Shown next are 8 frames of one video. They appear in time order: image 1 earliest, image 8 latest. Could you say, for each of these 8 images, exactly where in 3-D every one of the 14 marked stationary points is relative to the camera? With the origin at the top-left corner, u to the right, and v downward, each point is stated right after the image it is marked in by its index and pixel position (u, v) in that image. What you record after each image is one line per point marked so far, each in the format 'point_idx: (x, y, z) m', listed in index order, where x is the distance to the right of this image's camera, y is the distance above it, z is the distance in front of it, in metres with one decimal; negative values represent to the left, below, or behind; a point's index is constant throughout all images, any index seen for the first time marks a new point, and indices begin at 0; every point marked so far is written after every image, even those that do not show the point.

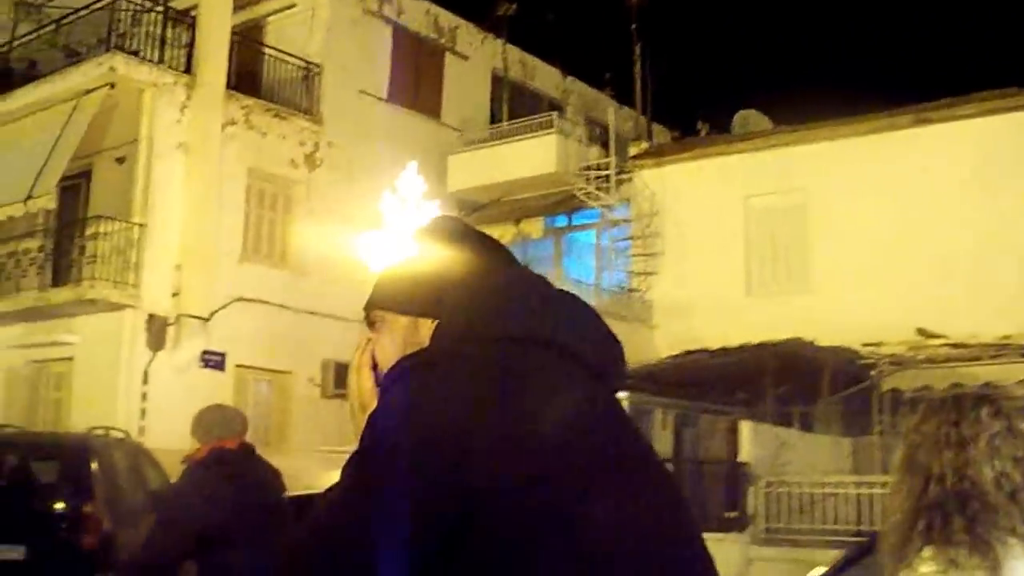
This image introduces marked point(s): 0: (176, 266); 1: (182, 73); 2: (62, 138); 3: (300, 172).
0: (-5.2, +0.3, +18.0) m
1: (-5.3, +3.4, +18.4) m
2: (-7.0, +2.3, +17.9) m
3: (-3.6, +2.0, +19.8) m
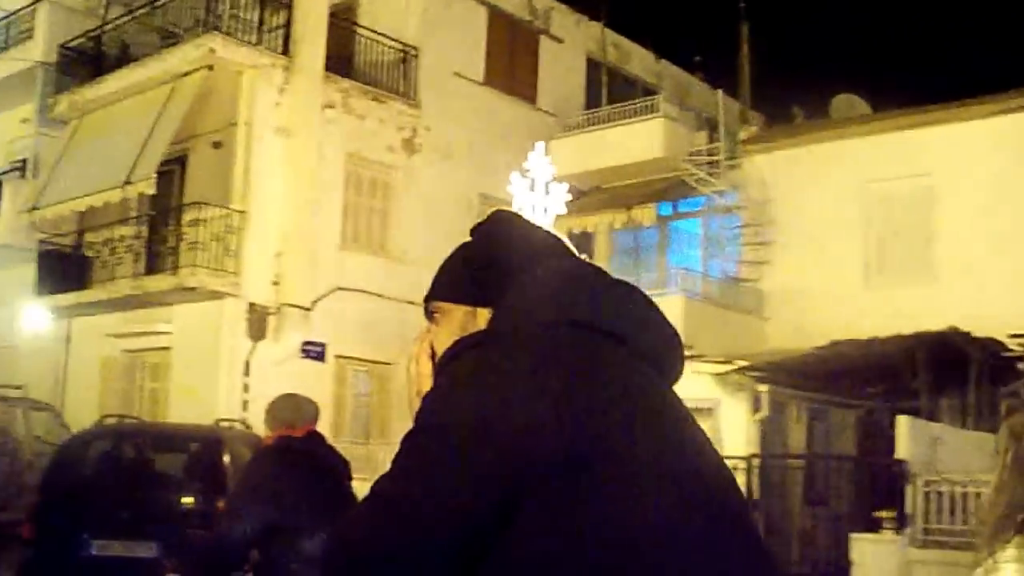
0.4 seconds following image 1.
0: (-3.5, +0.5, +17.4) m
1: (-3.6, +3.6, +17.8) m
2: (-5.3, +2.5, +17.4) m
3: (-1.9, +2.1, +19.2) m
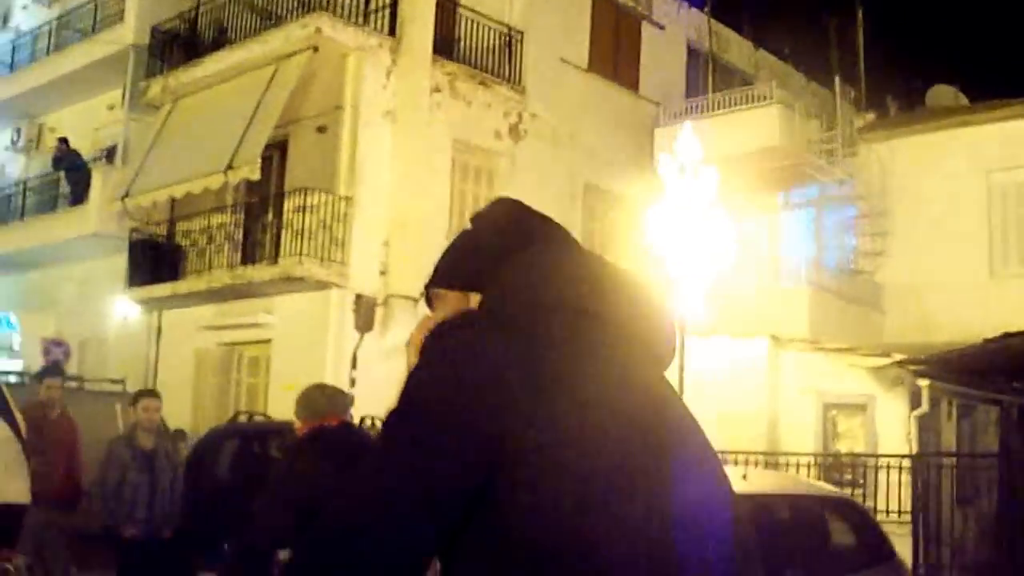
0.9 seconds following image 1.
0: (-1.8, +0.7, +16.7) m
1: (-1.8, +3.7, +17.1) m
2: (-3.6, +2.6, +16.7) m
3: (-0.1, +2.3, +18.4) m
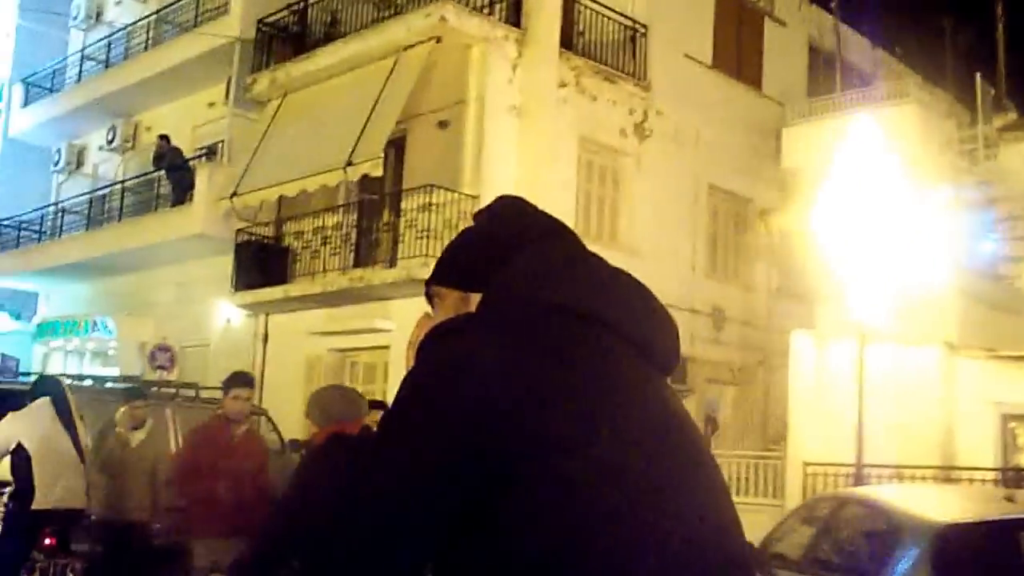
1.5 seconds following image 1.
0: (0.0, +0.6, +15.8) m
1: (0.0, +3.6, +16.2) m
2: (-1.8, +2.6, +15.9) m
3: (+1.8, +2.2, +17.5) m
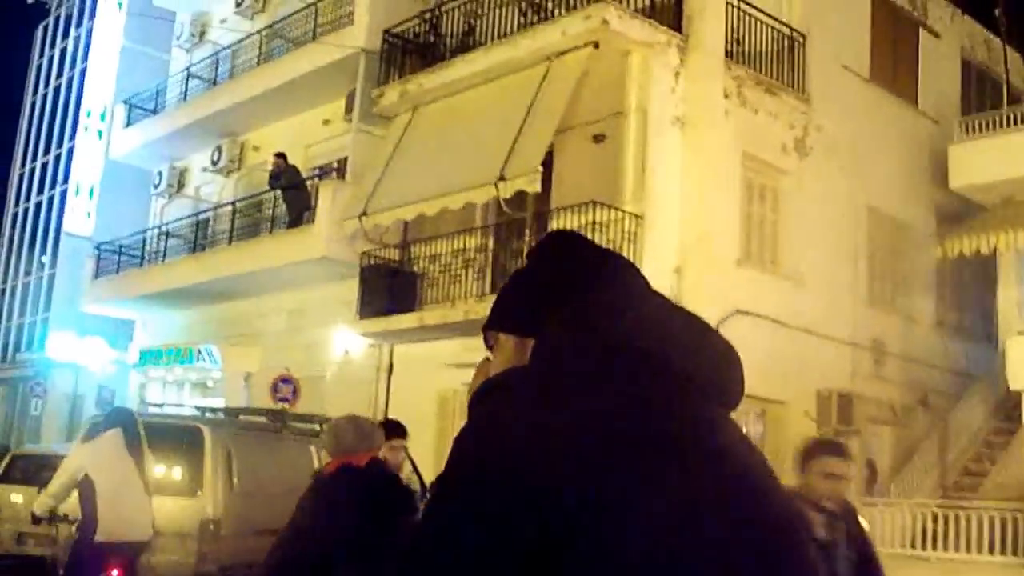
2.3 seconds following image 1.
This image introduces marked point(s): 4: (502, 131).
0: (+2.0, +0.3, +14.4) m
1: (+2.1, +3.3, +14.9) m
2: (+0.3, +2.2, +14.6) m
3: (+3.8, +1.8, +16.1) m
4: (-0.1, +2.0, +14.8) m
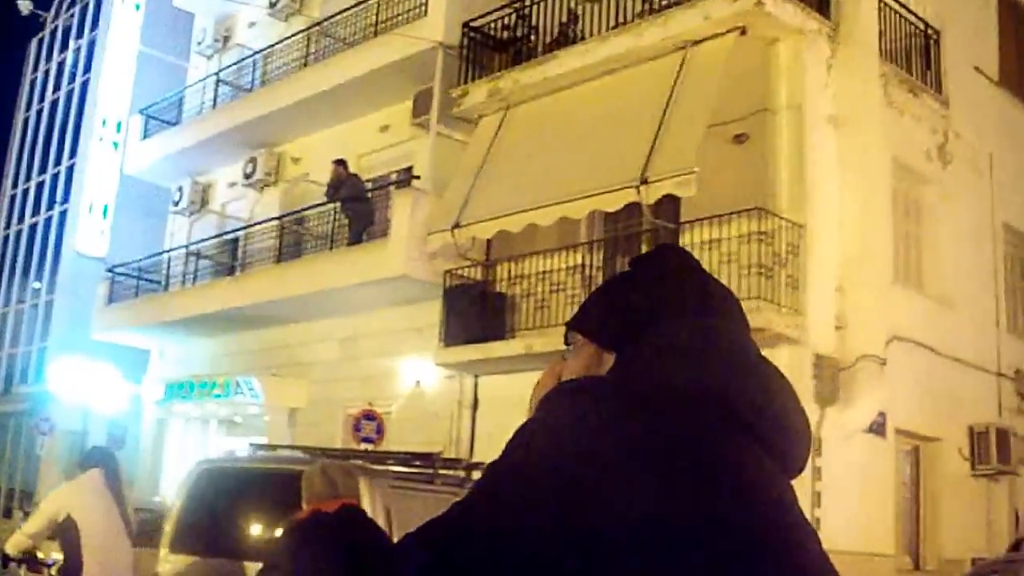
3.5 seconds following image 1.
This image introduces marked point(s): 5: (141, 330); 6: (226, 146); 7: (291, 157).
0: (+3.4, 0.0, +12.6) m
1: (+3.5, +3.0, +13.2) m
2: (+1.7, +2.0, +12.7) m
3: (+5.2, +1.5, +14.4) m
4: (+1.3, +1.8, +12.9) m
5: (-6.3, -0.7, +19.5) m
6: (-4.8, +2.4, +19.4) m
7: (-3.6, +2.1, +19.0) m
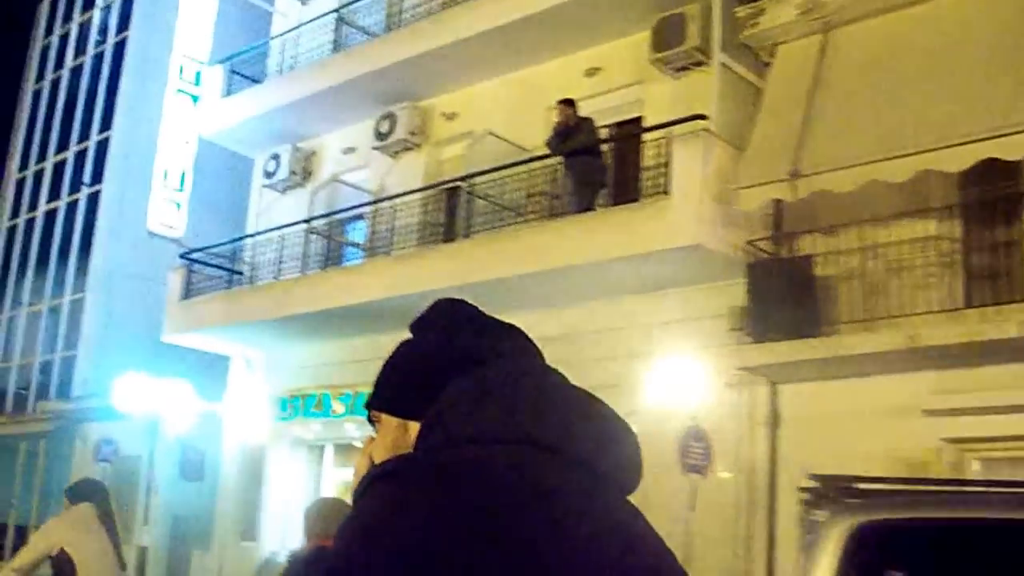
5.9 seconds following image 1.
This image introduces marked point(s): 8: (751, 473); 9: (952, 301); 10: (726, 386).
0: (+6.6, +0.3, +9.4) m
1: (+6.6, +3.3, +10.1) m
2: (+4.9, +2.3, +9.5) m
3: (+8.2, +1.6, +11.4) m
4: (+4.5, +2.0, +9.6) m
5: (-3.7, -0.6, +15.2) m
6: (-2.2, +2.5, +15.4) m
7: (-1.0, +2.2, +15.2) m
8: (+2.3, -1.8, +11.4) m
9: (+3.8, -0.1, +10.4) m
10: (+2.1, -1.0, +11.7) m
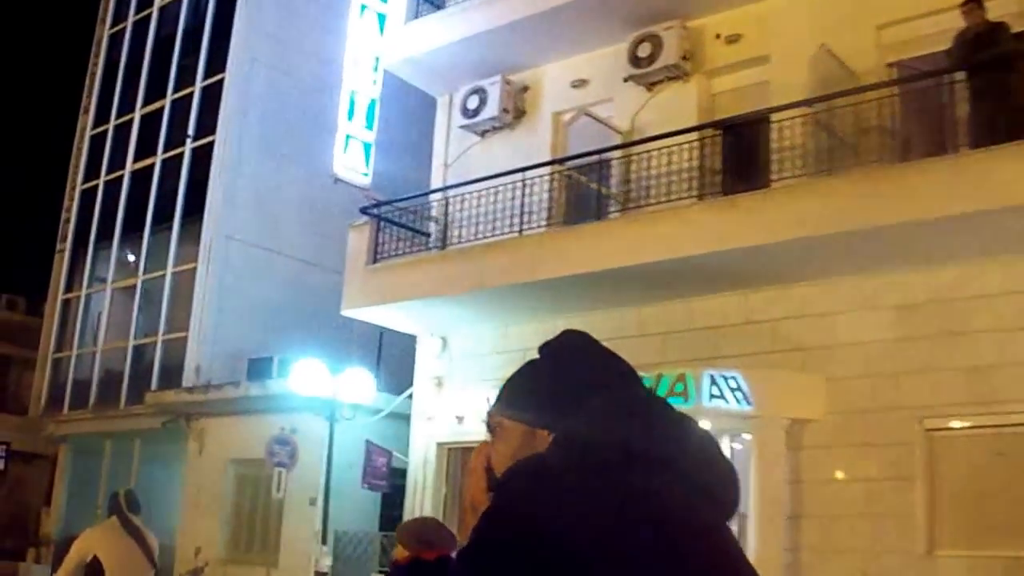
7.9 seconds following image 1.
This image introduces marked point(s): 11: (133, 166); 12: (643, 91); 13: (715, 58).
0: (+9.9, +0.6, +7.3) m
1: (+9.9, +3.6, +8.0) m
2: (+8.2, +2.6, +7.2) m
3: (+11.3, +1.9, +9.4) m
4: (+7.8, +2.4, +7.3) m
5: (-0.9, -0.2, +12.3) m
6: (+0.6, +2.8, +12.6) m
7: (+1.9, +2.6, +12.4) m
8: (+5.4, -1.4, +8.8) m
9: (+6.9, +0.2, +8.0) m
10: (+5.1, -0.6, +9.2) m
11: (-5.5, +1.8, +16.8) m
12: (+1.2, +2.0, +12.5) m
13: (+1.9, +2.3, +12.2) m
